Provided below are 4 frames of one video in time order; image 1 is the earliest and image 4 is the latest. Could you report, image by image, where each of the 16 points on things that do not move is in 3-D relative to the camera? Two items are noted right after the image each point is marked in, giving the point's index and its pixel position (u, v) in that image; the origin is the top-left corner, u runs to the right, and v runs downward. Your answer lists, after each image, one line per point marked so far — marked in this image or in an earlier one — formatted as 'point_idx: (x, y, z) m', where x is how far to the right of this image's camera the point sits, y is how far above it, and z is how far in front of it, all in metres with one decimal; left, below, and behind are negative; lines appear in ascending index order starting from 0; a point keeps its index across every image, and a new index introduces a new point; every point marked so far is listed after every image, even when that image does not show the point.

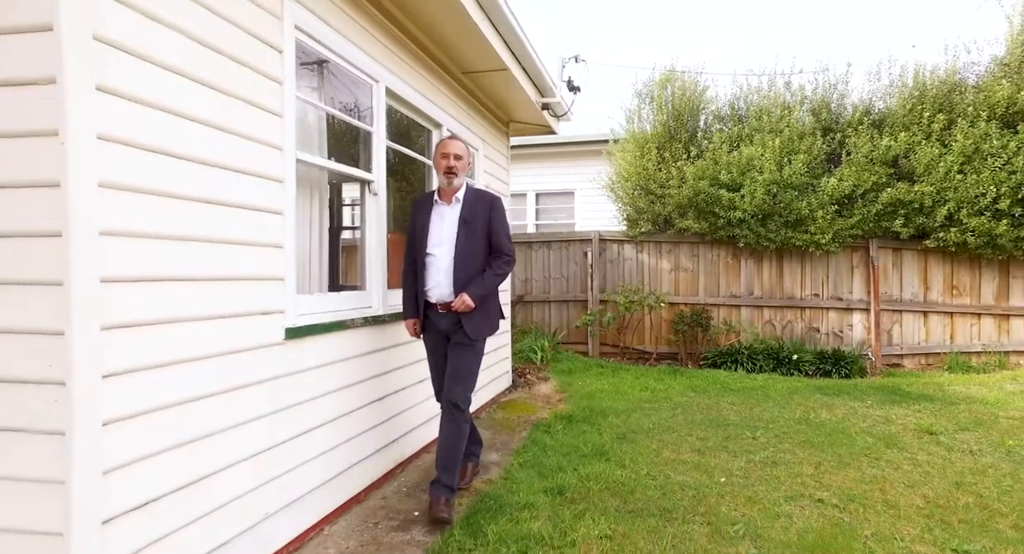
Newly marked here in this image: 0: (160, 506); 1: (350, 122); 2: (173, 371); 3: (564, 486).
0: (-1.1, -0.7, +1.9) m
1: (-0.8, +0.8, +3.3) m
2: (-1.1, -0.3, +2.0) m
3: (+0.3, -1.2, +3.6) m
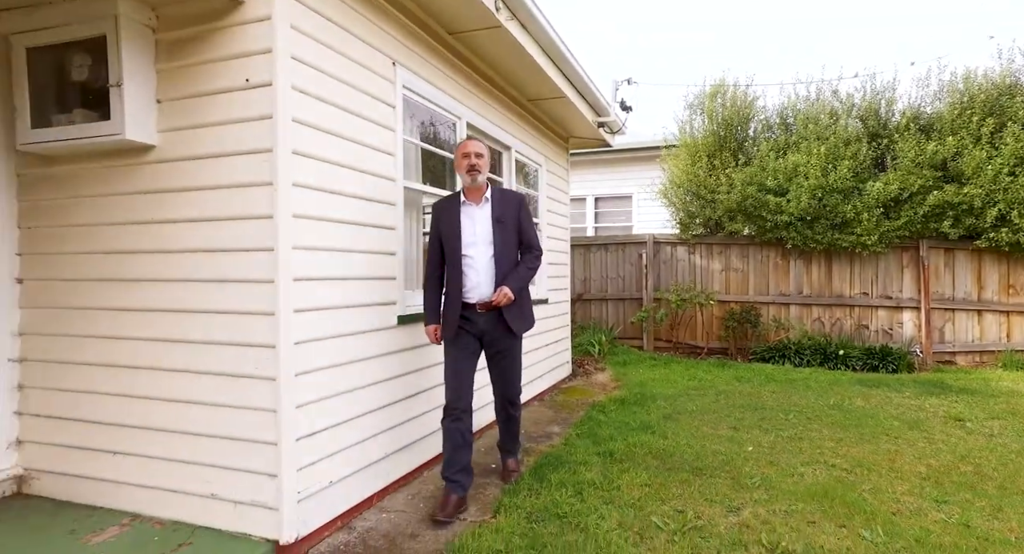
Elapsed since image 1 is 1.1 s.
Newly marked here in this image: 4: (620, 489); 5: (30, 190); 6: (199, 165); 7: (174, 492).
0: (-0.9, -0.7, +2.8) m
1: (-0.5, +0.8, +4.1) m
2: (-0.8, -0.3, +2.9) m
3: (+0.7, -1.2, +4.4) m
4: (+0.6, -1.2, +3.5) m
5: (-2.3, +0.4, +3.0) m
6: (-1.4, +0.5, +2.7) m
7: (-1.5, -0.9, +2.8) m
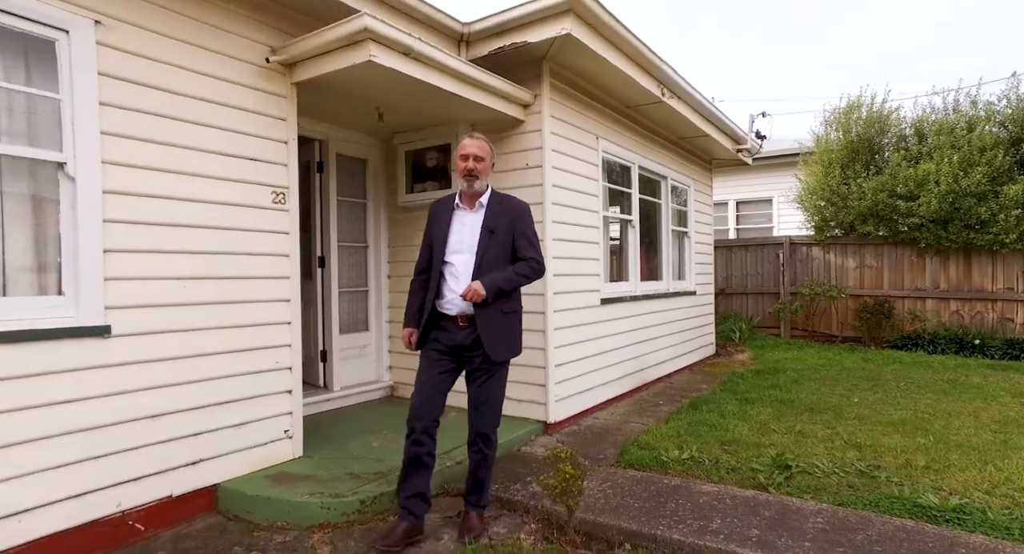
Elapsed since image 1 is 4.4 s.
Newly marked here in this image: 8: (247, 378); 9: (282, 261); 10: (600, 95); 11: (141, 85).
0: (+0.4, -0.7, +4.9) m
1: (+1.0, +0.8, +6.1) m
2: (+0.4, -0.3, +5.0) m
3: (+2.3, -1.1, +6.0) m
4: (+2.0, -1.1, +5.3) m
5: (-1.0, +0.4, +5.4) m
6: (-0.1, +0.5, +4.9) m
7: (-0.2, -0.9, +5.0) m
8: (-1.4, -0.5, +3.3) m
9: (-1.3, +0.1, +3.5) m
10: (+0.7, +1.5, +5.4) m
11: (-1.7, +0.9, +2.9) m
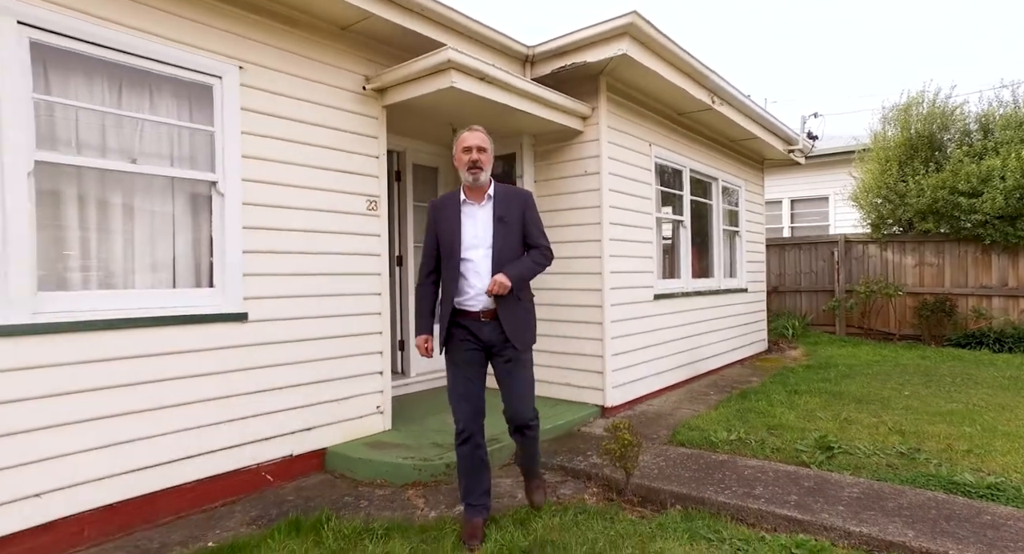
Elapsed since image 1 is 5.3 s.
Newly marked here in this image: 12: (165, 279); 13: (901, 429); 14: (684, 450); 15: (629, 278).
0: (+0.9, -0.7, +5.3) m
1: (+1.6, +0.9, +6.4) m
2: (+0.9, -0.3, +5.4) m
3: (+2.8, -1.1, +6.3) m
4: (+2.5, -1.1, +5.5) m
5: (-0.4, +0.5, +5.9) m
6: (+0.4, +0.5, +5.3) m
7: (+0.3, -0.9, +5.4) m
8: (-1.0, -0.5, +3.9) m
9: (-0.9, +0.1, +4.0) m
10: (+1.3, +1.6, +5.8) m
11: (-1.3, +0.9, +3.5) m
12: (-1.7, 0.0, +3.2) m
13: (+2.9, -1.1, +4.7) m
14: (+1.1, -1.1, +4.1) m
15: (+1.0, 0.0, +5.5) m
